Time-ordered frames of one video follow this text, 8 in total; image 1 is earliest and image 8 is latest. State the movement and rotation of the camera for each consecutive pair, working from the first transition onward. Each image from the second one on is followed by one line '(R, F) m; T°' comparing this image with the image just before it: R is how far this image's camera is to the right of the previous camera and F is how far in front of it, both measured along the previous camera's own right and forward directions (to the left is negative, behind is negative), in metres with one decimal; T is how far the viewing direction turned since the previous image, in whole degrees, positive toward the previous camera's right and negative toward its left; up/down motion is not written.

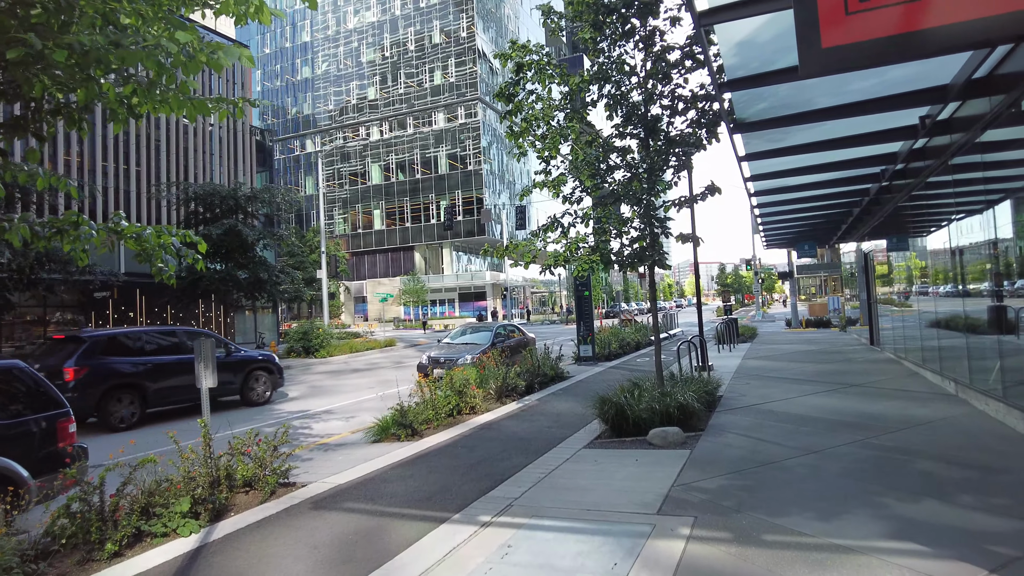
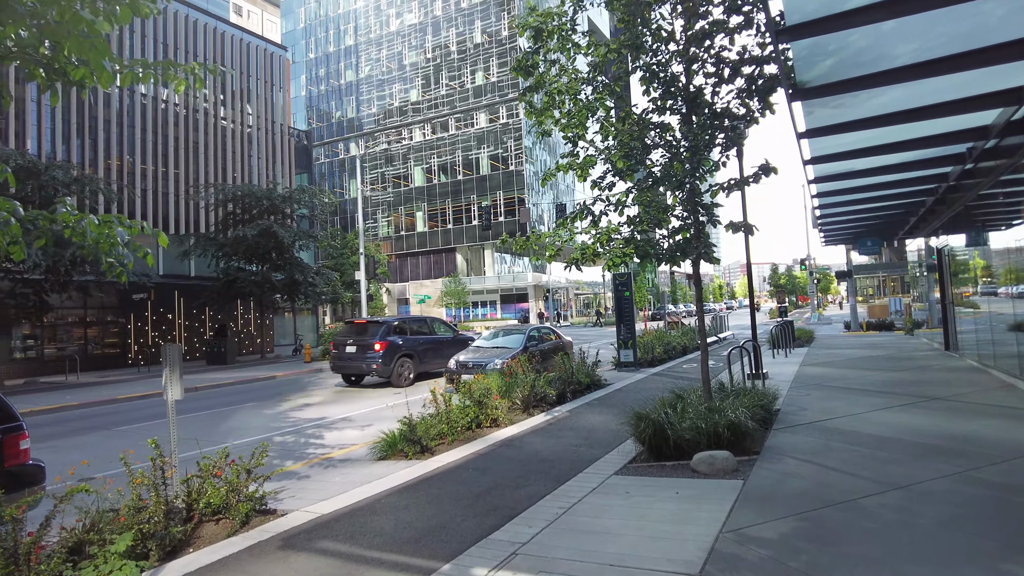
(+0.3, +1.0) m; -4°
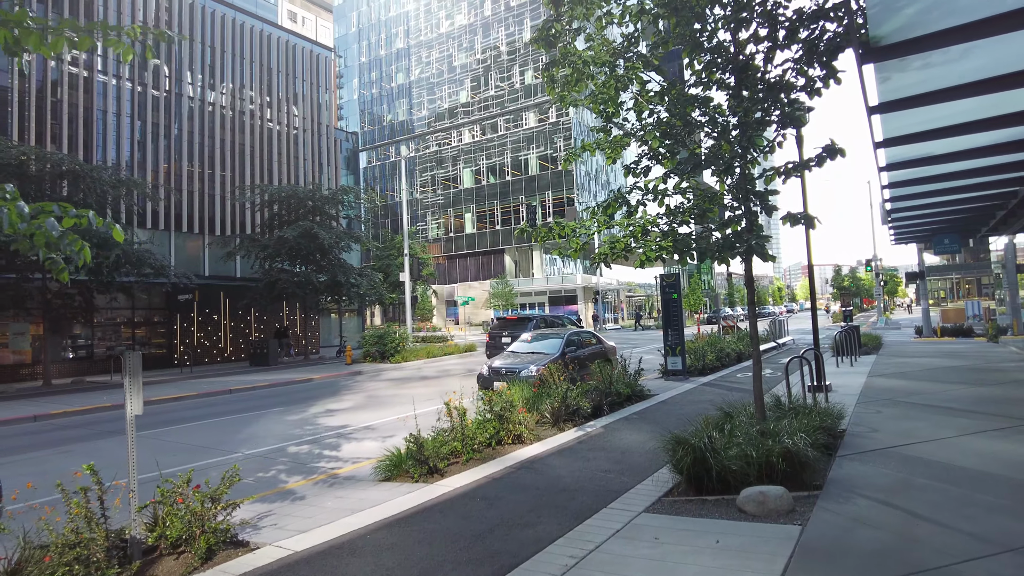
(+0.3, +0.9) m; -5°
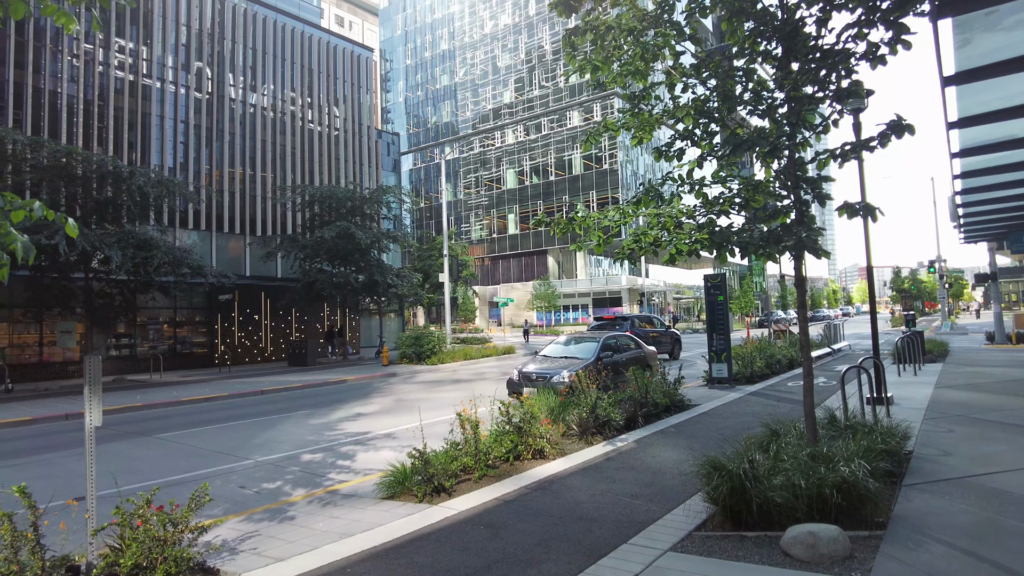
(+0.3, +0.7) m; -4°
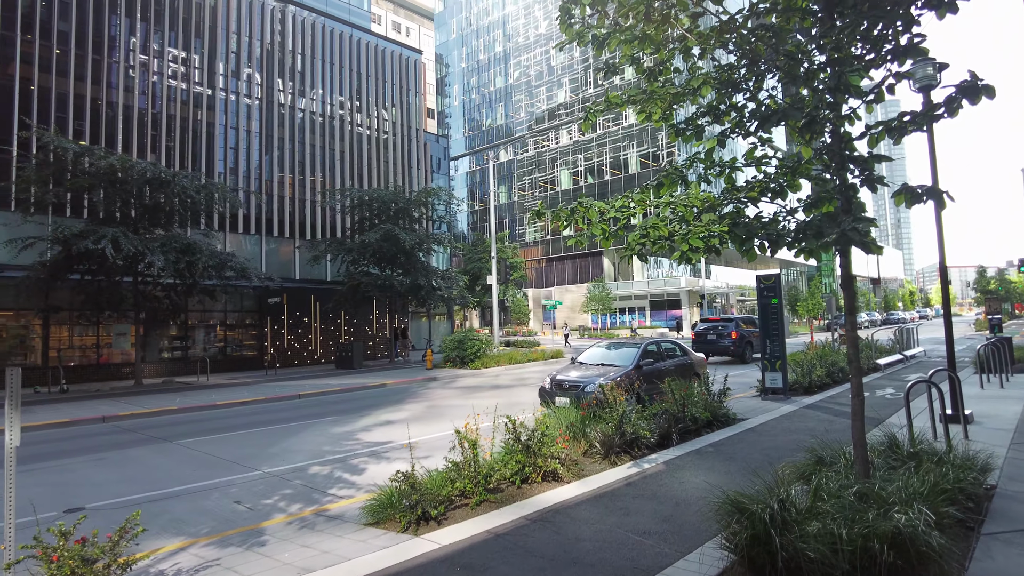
(+0.5, +0.7) m; -5°
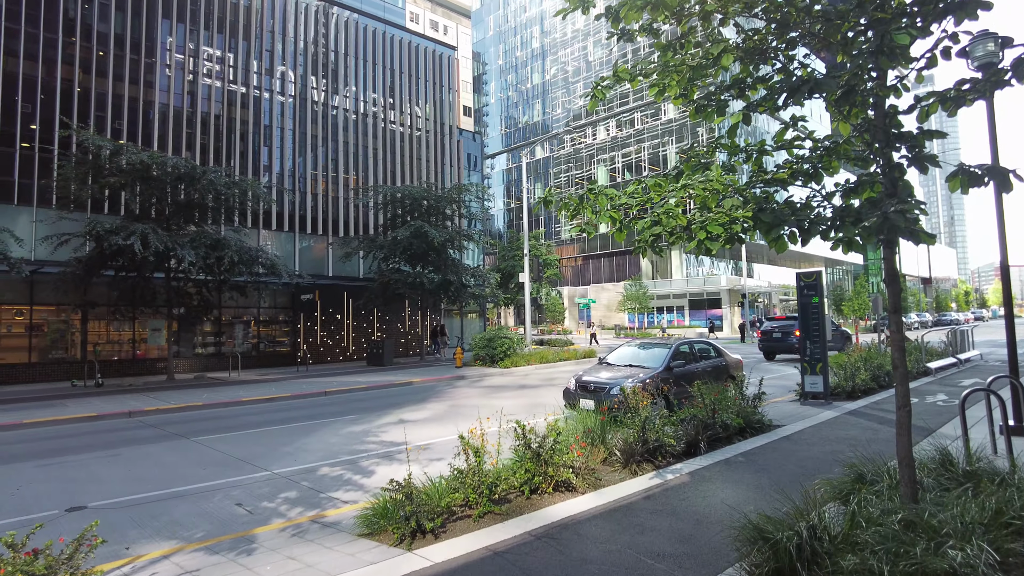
(+0.3, +0.4) m; -3°
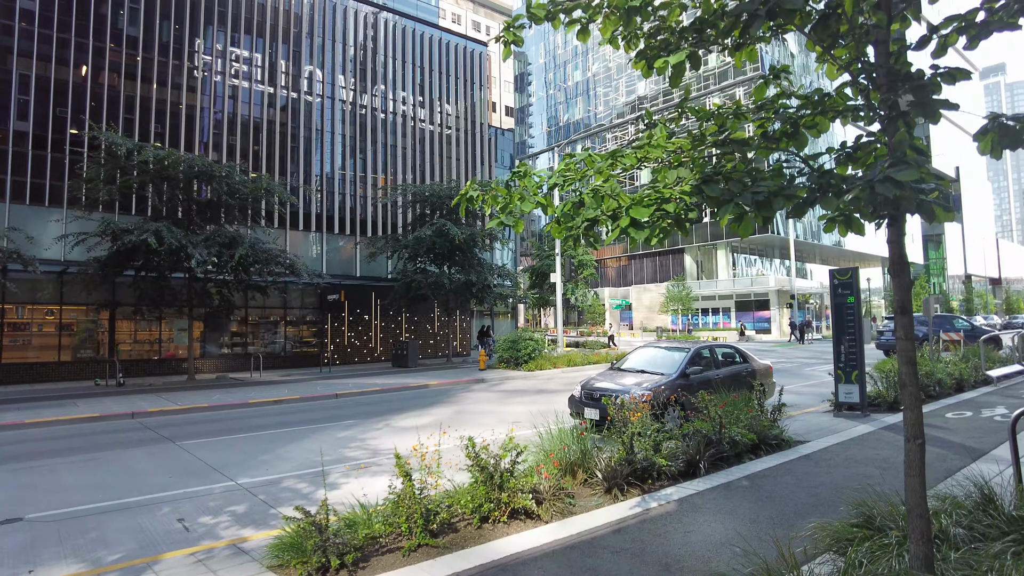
(+0.7, +0.8) m; -4°
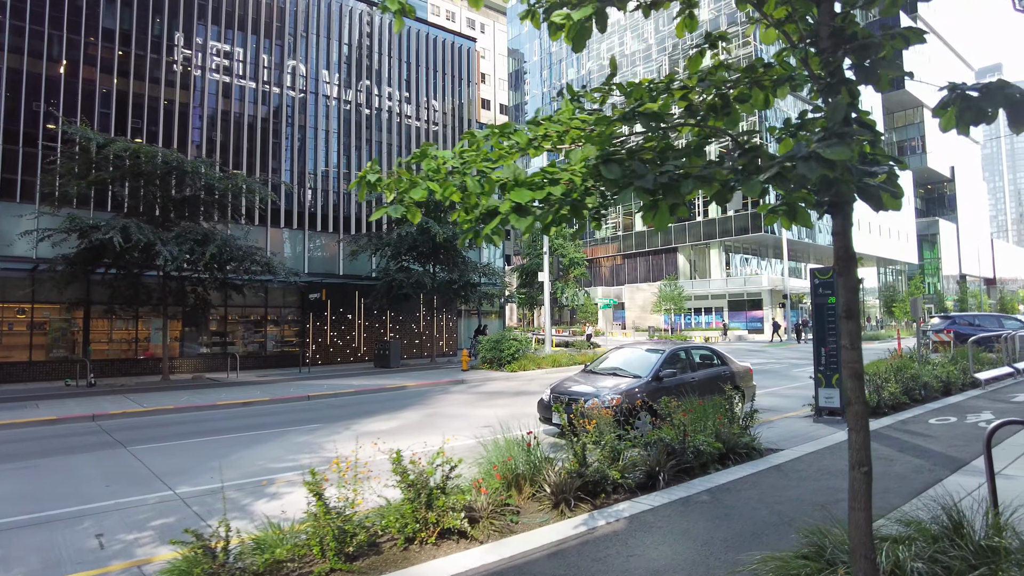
(+0.5, +0.4) m; 0°
